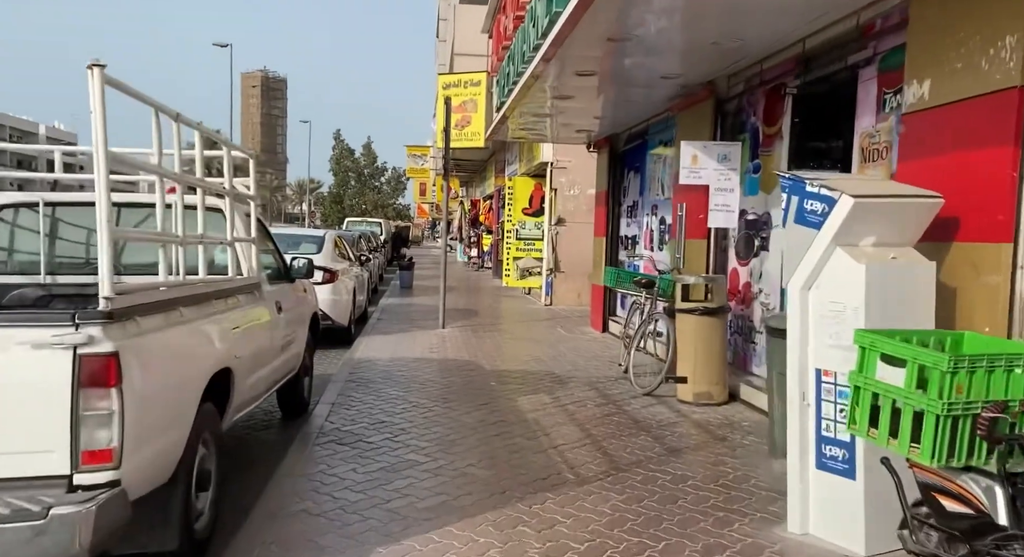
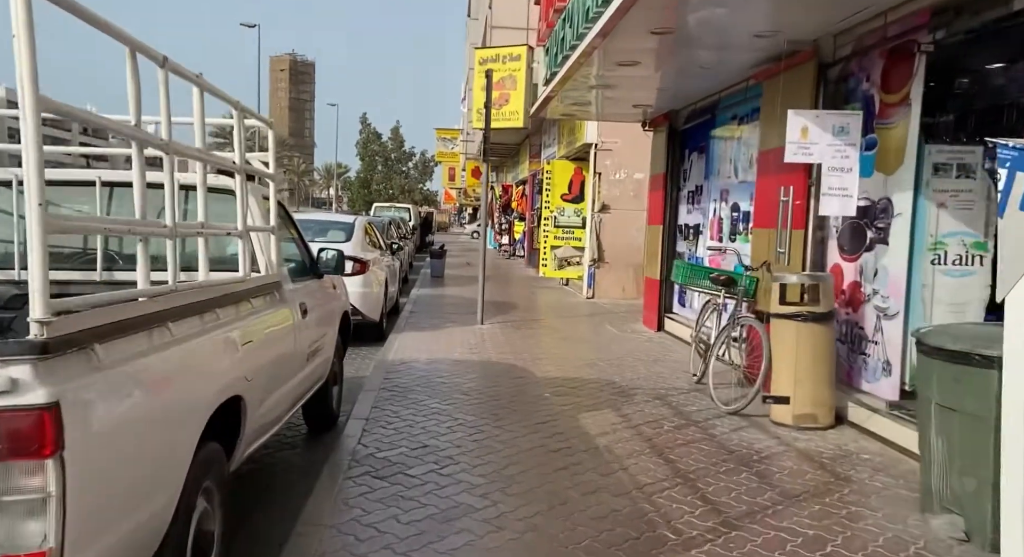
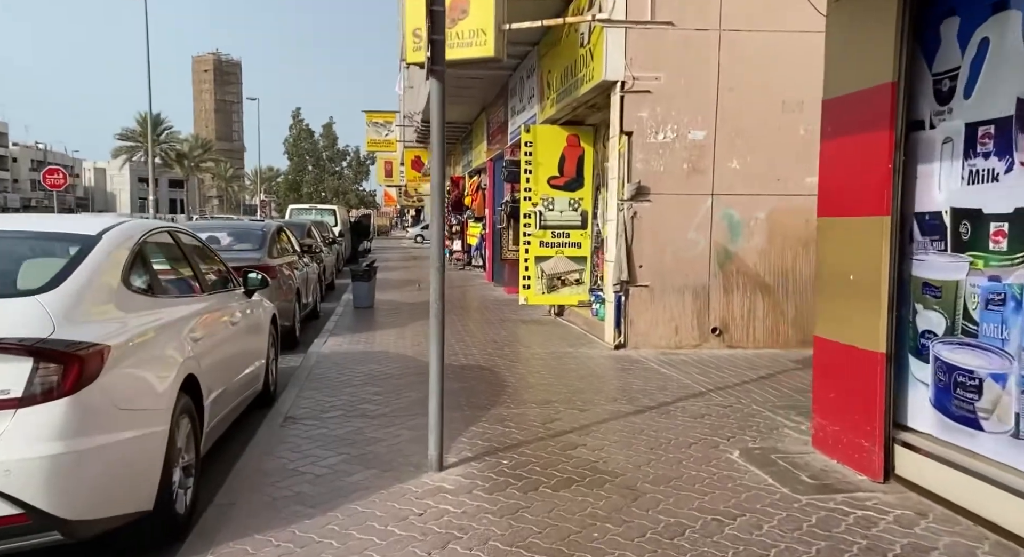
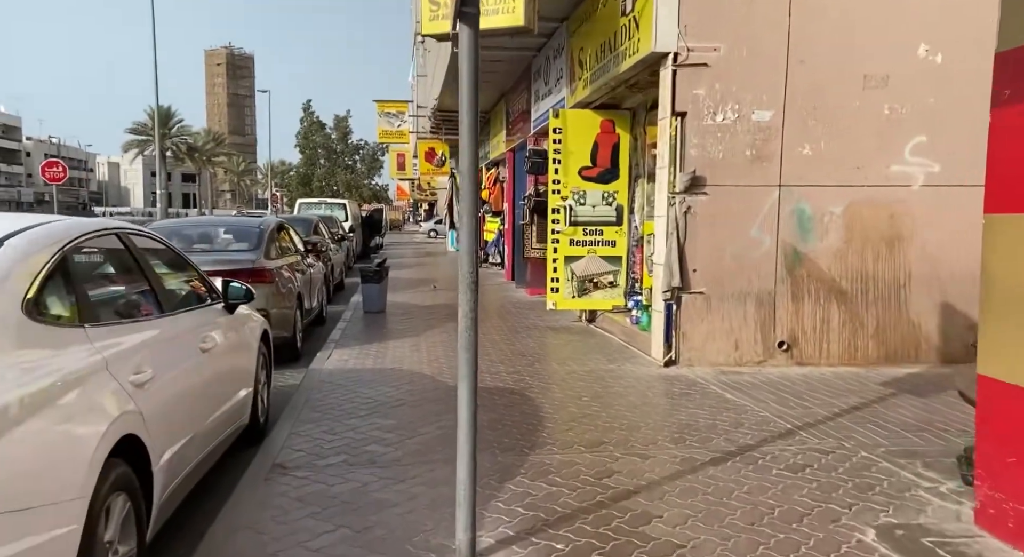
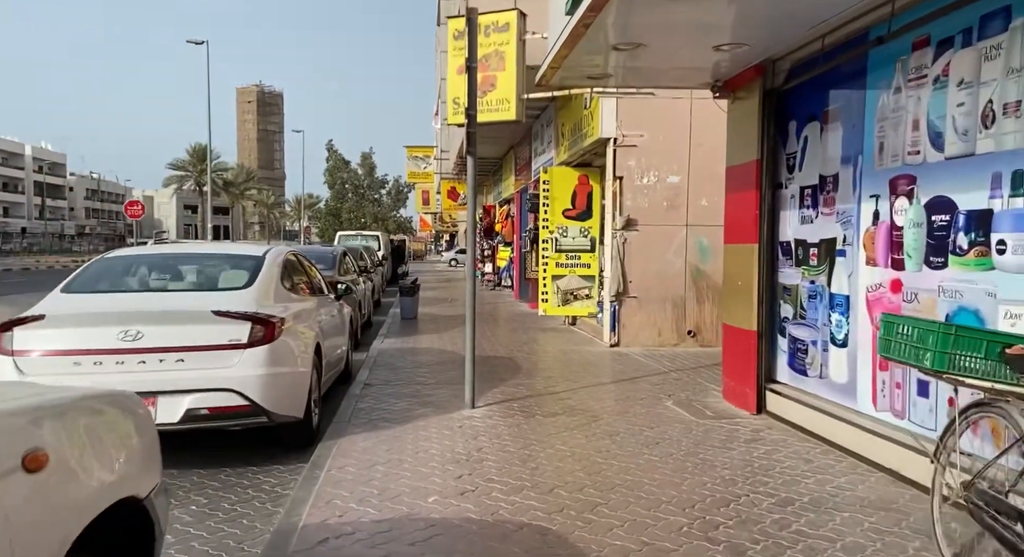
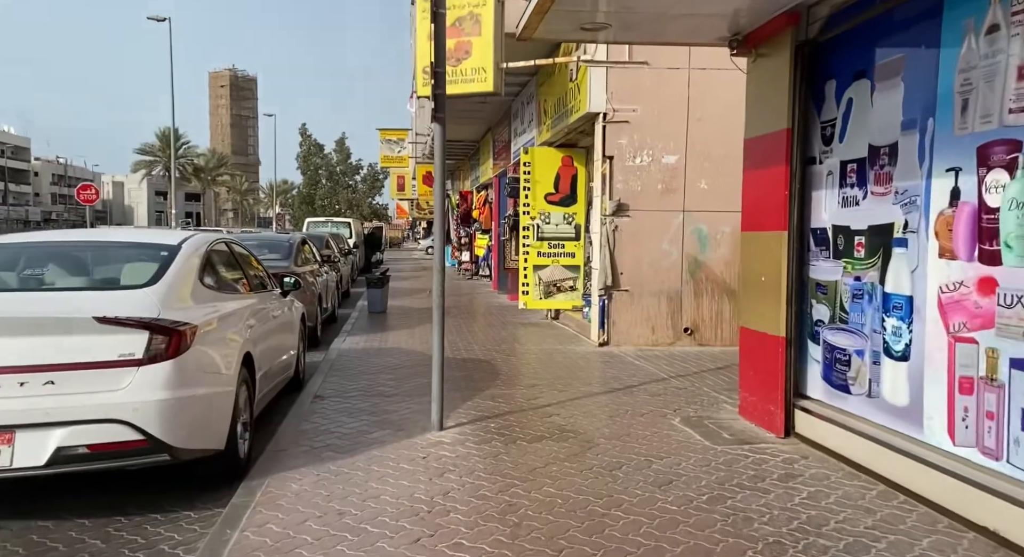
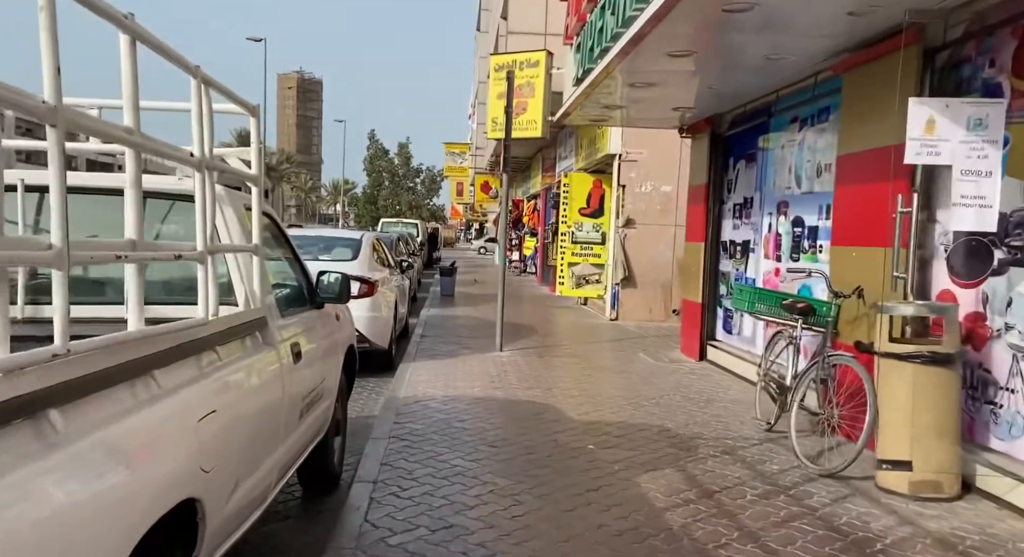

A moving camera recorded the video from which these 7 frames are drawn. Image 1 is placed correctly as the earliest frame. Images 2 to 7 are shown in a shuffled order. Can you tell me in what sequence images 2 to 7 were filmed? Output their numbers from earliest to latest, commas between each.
2, 7, 5, 6, 3, 4
